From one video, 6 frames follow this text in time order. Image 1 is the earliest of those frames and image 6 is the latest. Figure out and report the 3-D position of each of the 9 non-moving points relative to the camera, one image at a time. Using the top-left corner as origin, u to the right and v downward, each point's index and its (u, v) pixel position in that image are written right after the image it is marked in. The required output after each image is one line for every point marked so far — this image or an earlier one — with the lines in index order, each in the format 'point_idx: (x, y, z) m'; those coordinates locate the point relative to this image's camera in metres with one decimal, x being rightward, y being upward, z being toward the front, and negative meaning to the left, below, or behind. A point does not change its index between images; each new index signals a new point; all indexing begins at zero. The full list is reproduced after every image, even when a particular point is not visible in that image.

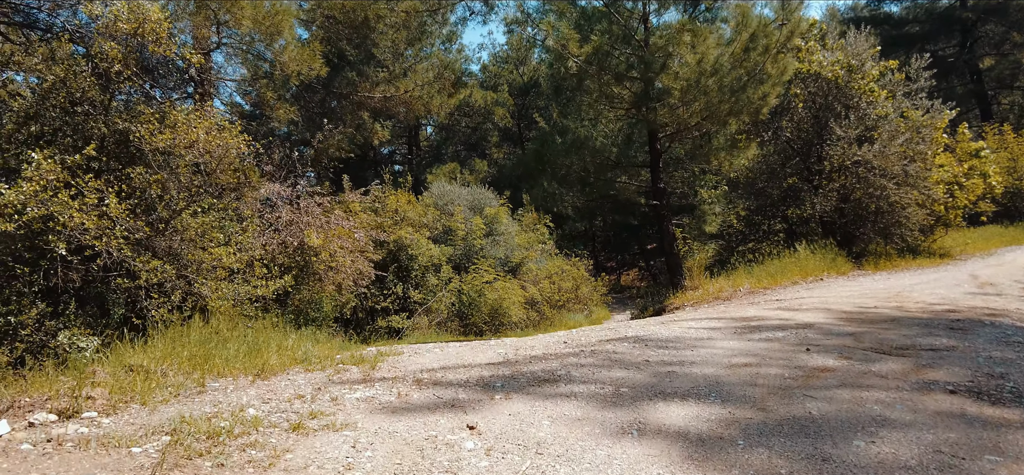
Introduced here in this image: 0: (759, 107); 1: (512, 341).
0: (+3.5, +1.8, +9.0) m
1: (0.0, -0.9, +5.2) m
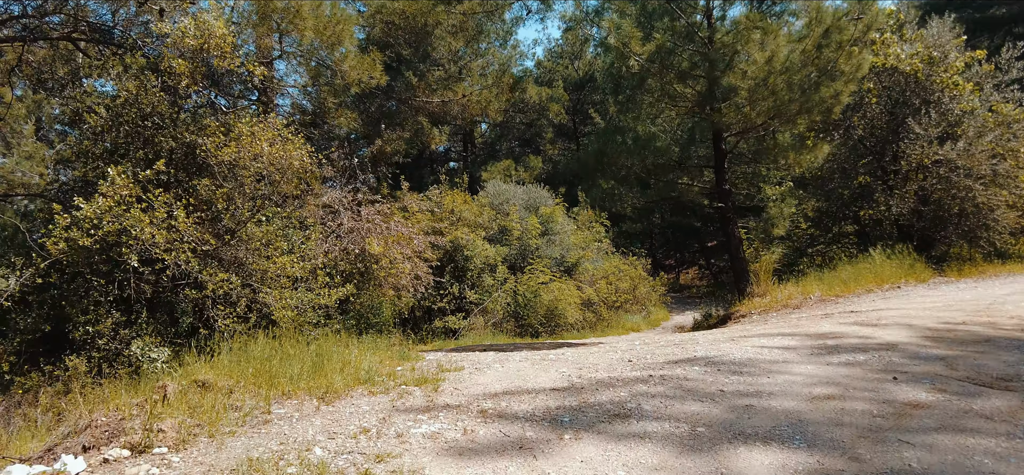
0: (+4.3, +1.7, +8.5) m
1: (+0.5, -1.0, +5.1) m
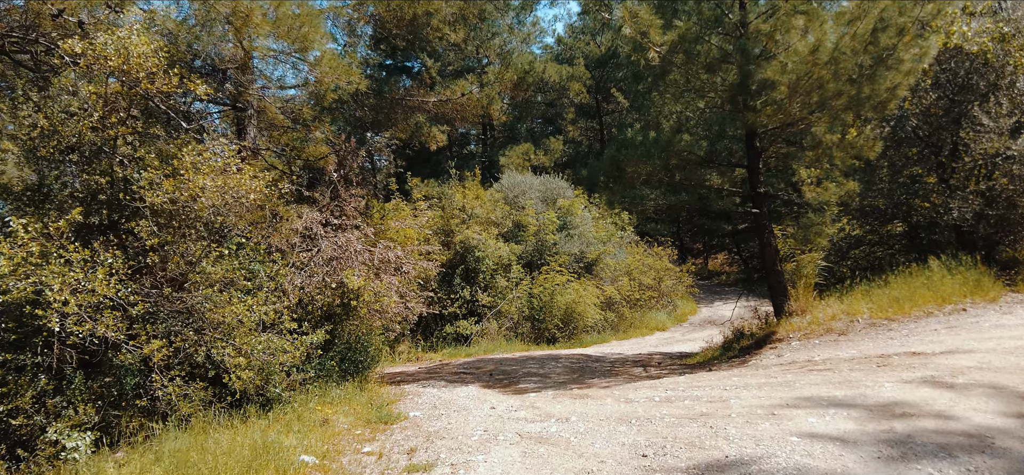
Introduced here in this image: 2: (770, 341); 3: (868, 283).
0: (+4.3, +1.6, +7.4) m
1: (+0.4, -1.3, +4.2) m
2: (+3.1, -1.3, +7.7) m
3: (+4.7, -0.6, +8.4) m
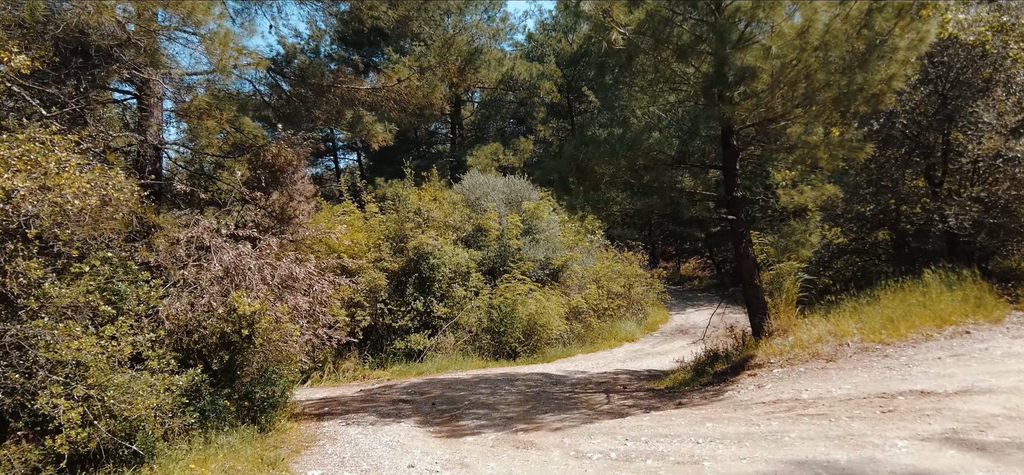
0: (+3.7, +1.5, +6.5) m
1: (-0.1, -1.4, +3.1) m
2: (+2.5, -1.4, +6.8) m
3: (+4.1, -0.7, +7.6) m
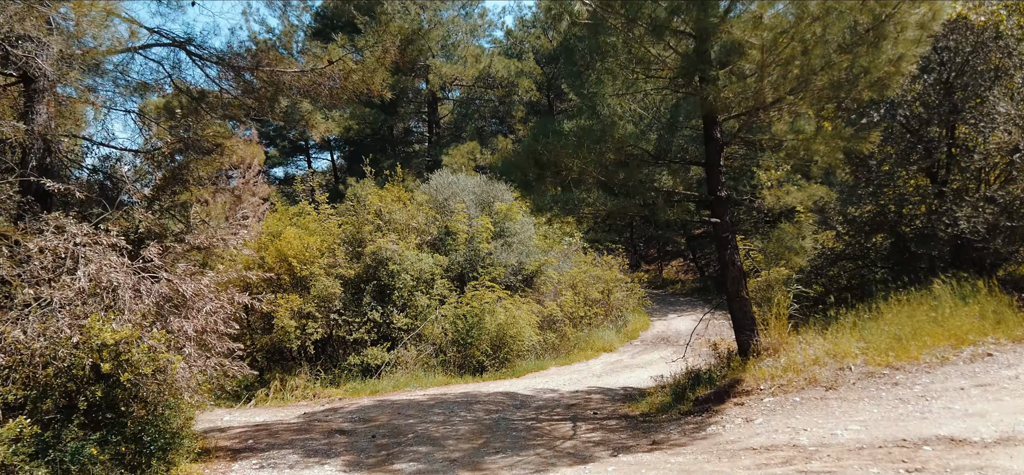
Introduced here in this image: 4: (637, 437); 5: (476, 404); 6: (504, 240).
0: (+3.3, +1.4, +5.6) m
1: (-0.4, -1.5, +2.1) m
2: (+2.0, -1.4, +5.9) m
3: (+3.6, -0.8, +6.7) m
4: (+1.1, -1.7, +5.4) m
5: (-0.5, -2.1, +8.1) m
6: (-0.2, -0.1, +14.4) m
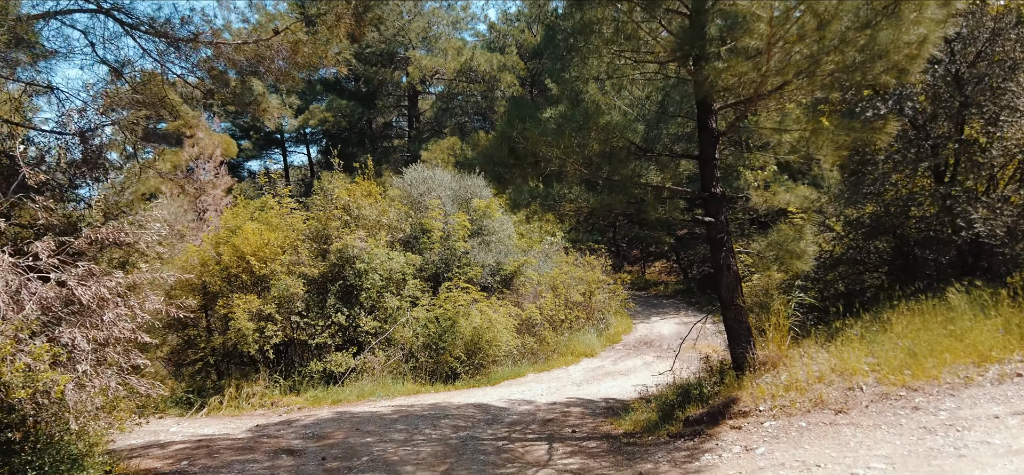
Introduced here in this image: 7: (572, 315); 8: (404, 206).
0: (+3.1, +1.4, +5.0) m
1: (-0.6, -1.4, +1.4) m
2: (+1.8, -1.4, +5.2) m
3: (+3.3, -0.8, +6.1) m
4: (+0.8, -1.7, +4.7) m
5: (-0.8, -2.1, +7.3) m
6: (-0.7, 0.0, +13.7) m
7: (+1.4, -1.8, +14.6) m
8: (-2.2, +0.7, +13.3) m
